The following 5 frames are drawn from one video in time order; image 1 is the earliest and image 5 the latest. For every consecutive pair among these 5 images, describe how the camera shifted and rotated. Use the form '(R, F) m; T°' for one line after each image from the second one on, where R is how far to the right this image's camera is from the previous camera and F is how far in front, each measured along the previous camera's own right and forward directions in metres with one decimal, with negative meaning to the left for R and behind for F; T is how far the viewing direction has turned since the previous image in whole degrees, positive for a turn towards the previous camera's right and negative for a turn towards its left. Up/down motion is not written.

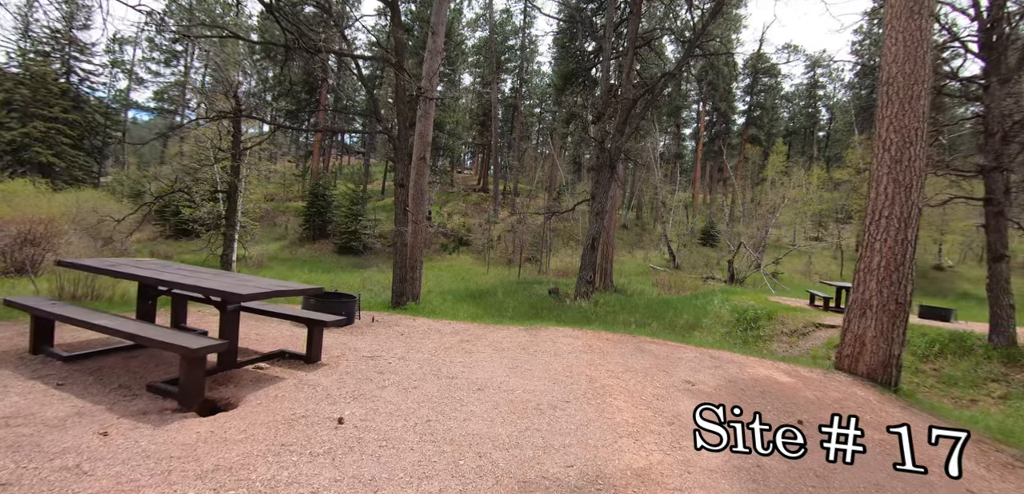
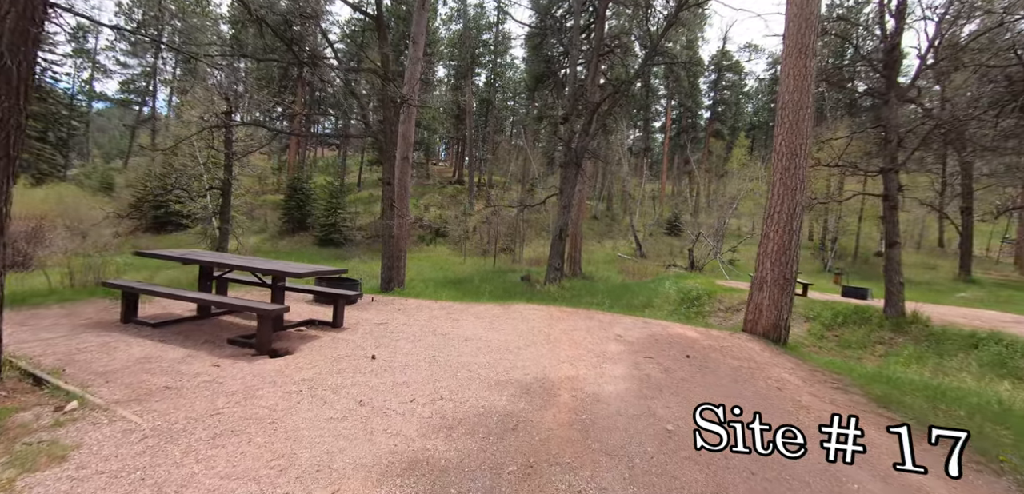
(0.0, -1.4) m; +3°
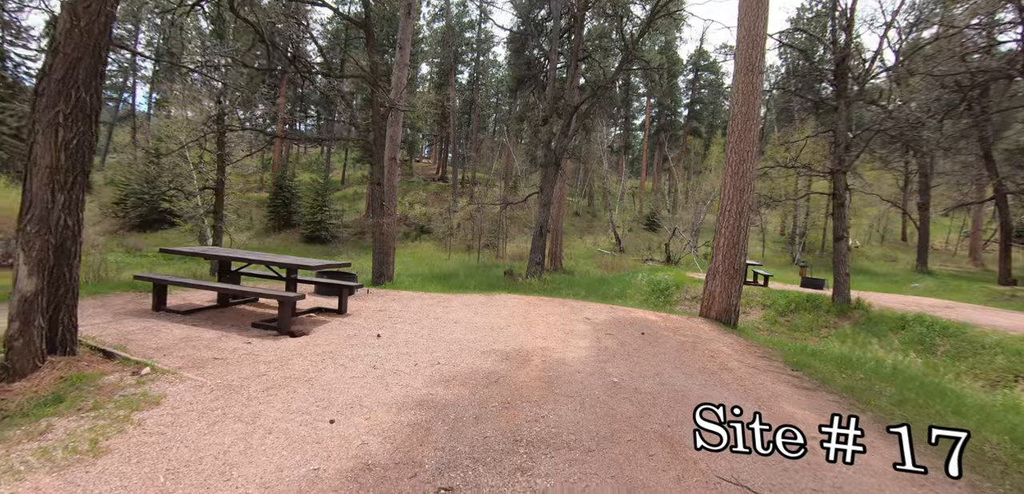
(0.0, -0.9) m; +2°
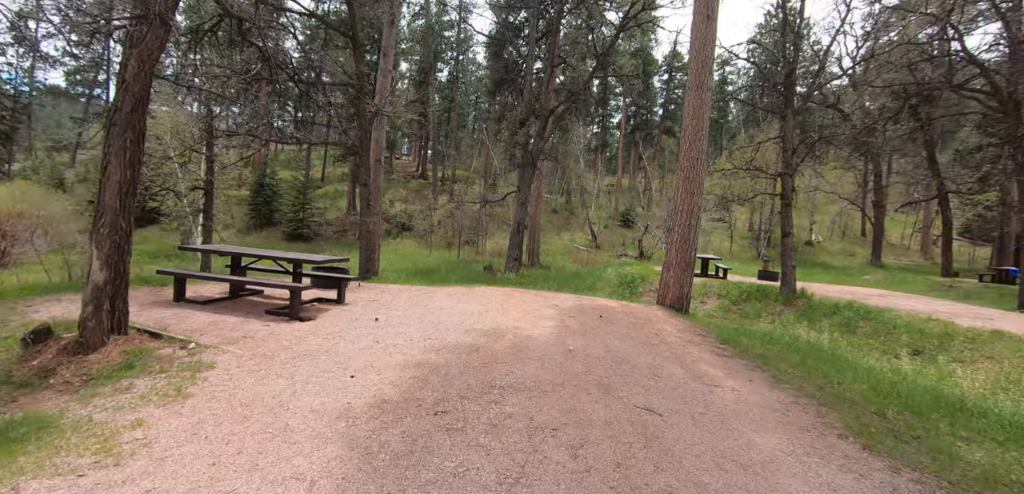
(0.0, -1.0) m; +2°
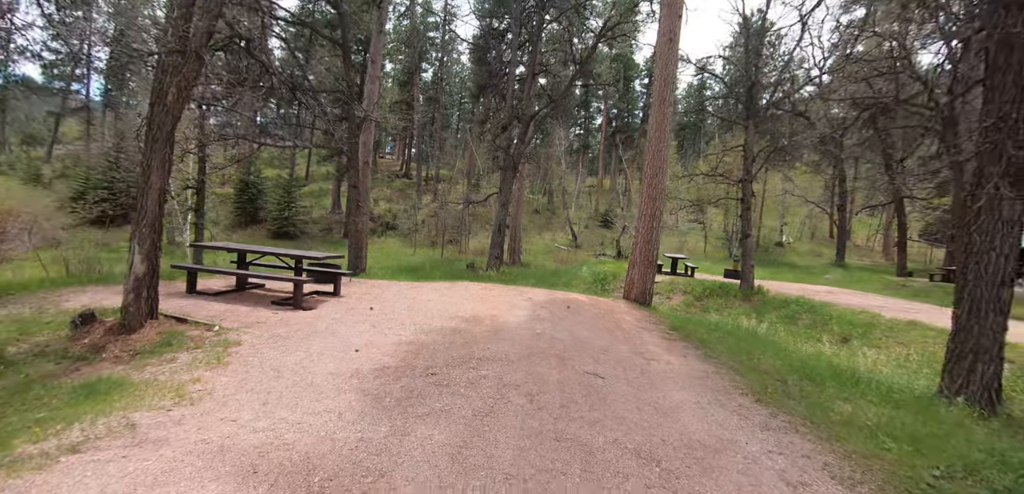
(+0.1, -0.9) m; +2°
